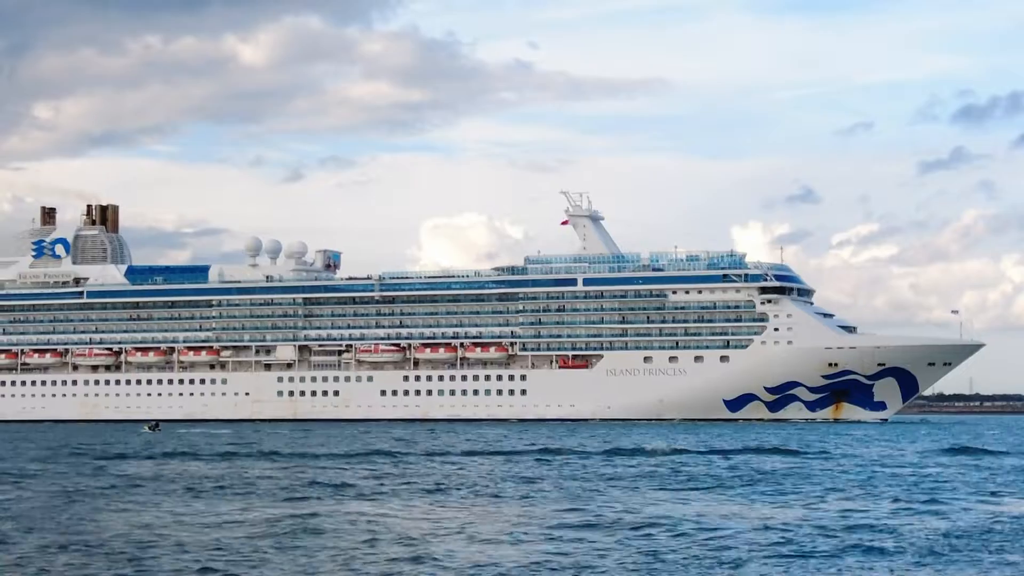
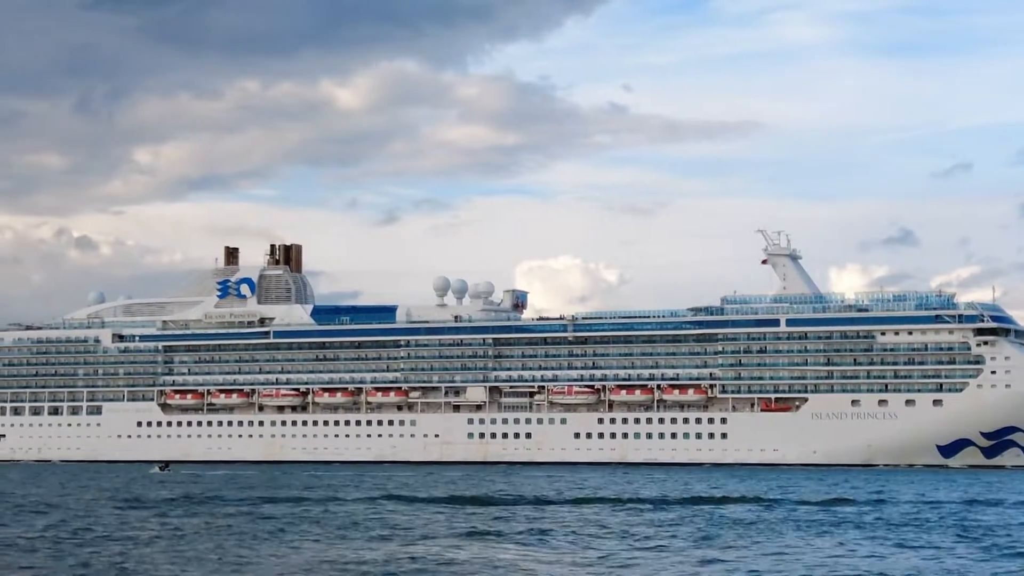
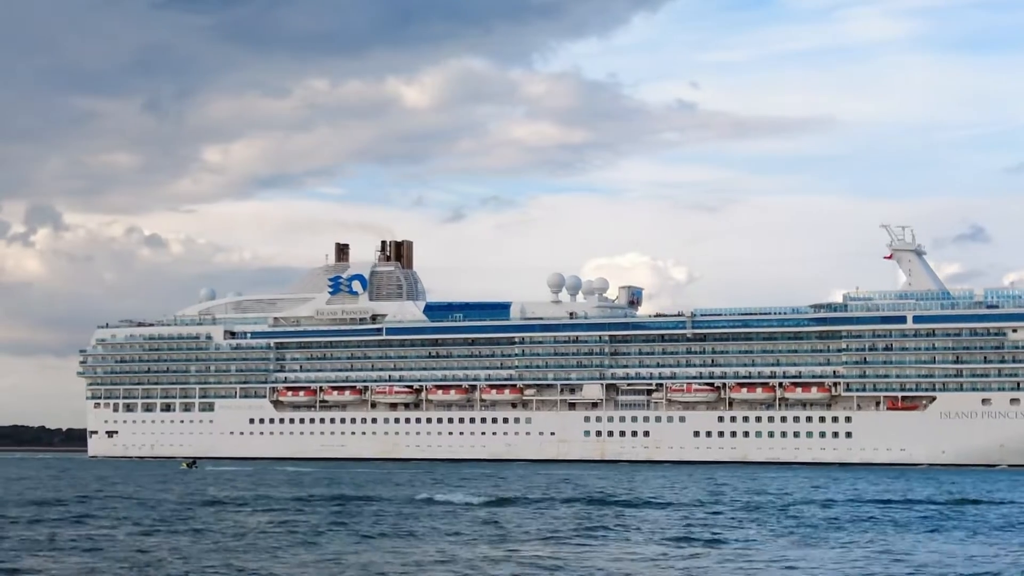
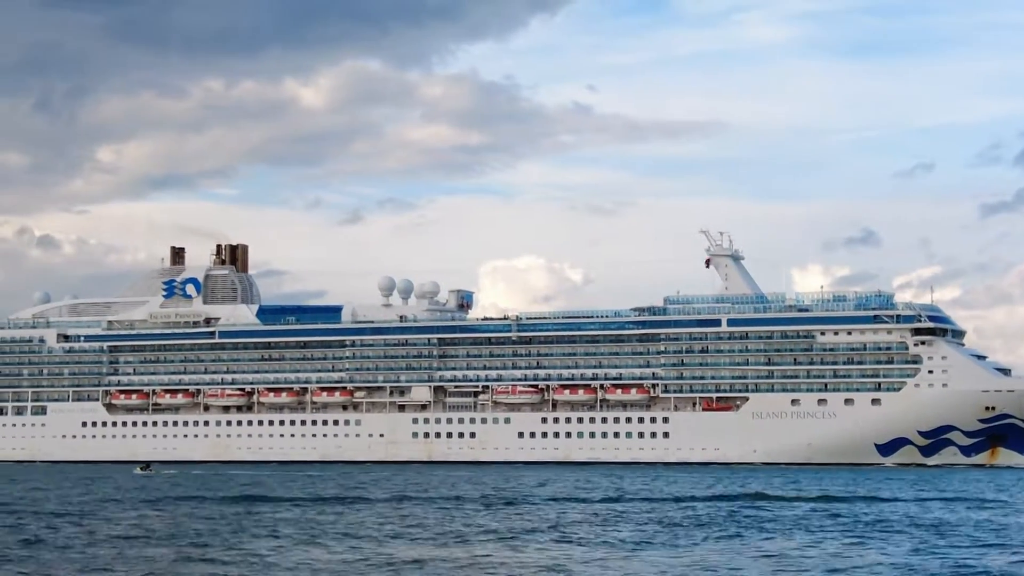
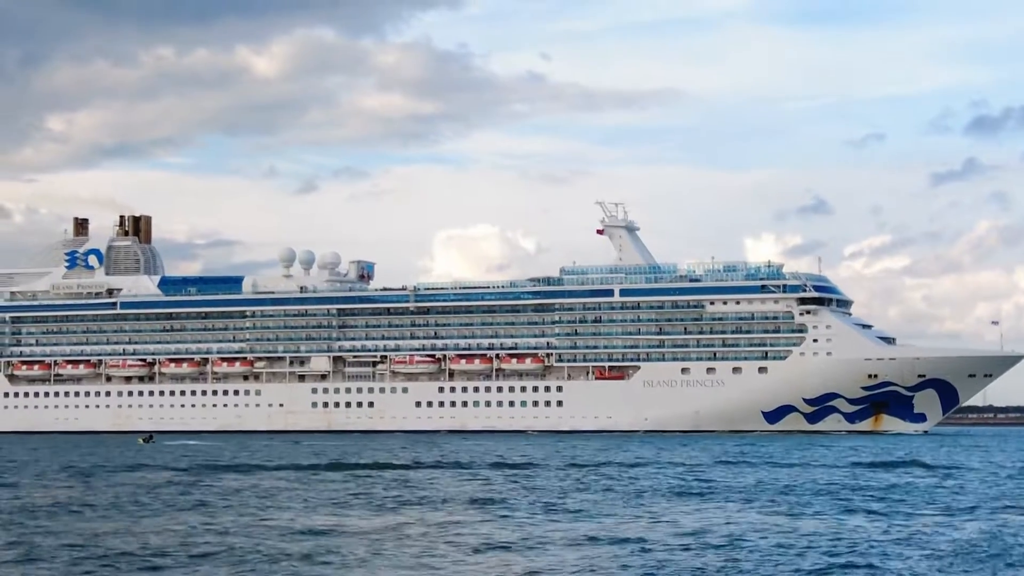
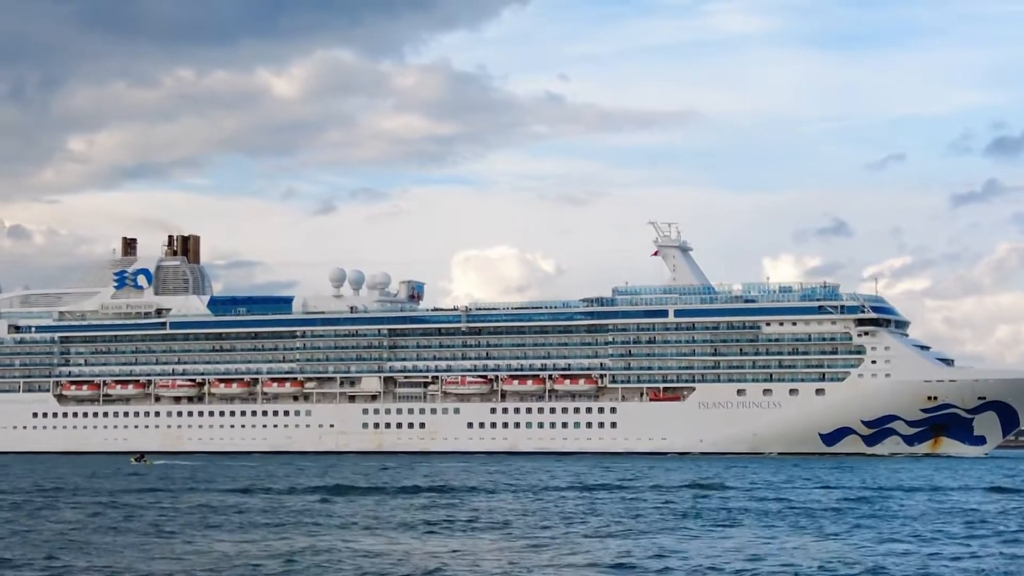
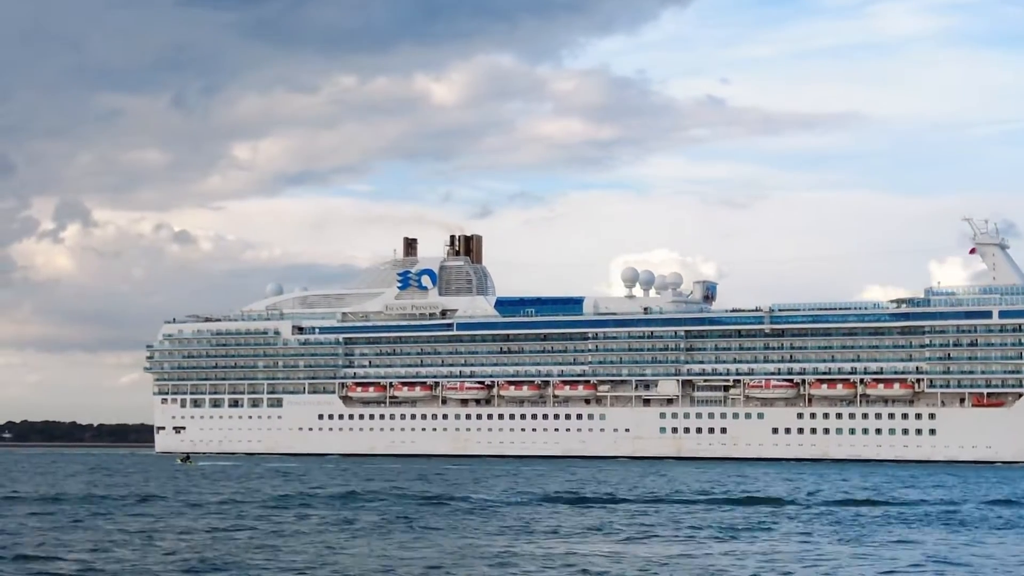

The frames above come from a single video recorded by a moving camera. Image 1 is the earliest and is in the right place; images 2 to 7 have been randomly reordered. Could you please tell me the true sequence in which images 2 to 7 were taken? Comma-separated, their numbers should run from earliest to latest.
5, 6, 4, 2, 3, 7
